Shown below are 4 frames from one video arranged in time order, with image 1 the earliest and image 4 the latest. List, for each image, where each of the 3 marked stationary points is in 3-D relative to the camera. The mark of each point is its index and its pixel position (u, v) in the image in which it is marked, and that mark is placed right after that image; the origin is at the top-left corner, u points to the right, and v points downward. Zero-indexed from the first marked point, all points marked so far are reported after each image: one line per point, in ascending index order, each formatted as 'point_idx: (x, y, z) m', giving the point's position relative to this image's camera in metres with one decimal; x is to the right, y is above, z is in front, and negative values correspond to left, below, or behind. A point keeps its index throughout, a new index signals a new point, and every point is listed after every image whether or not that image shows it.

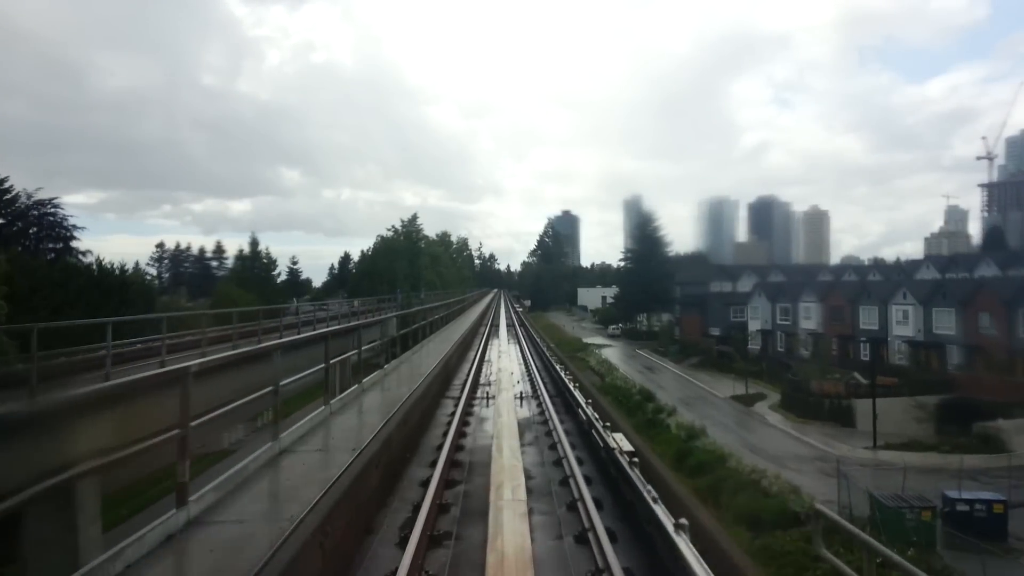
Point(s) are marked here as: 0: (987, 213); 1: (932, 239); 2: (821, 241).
0: (+9.5, +1.5, +12.6) m
1: (+10.5, +1.2, +16.0) m
2: (+9.5, +1.5, +19.6) m
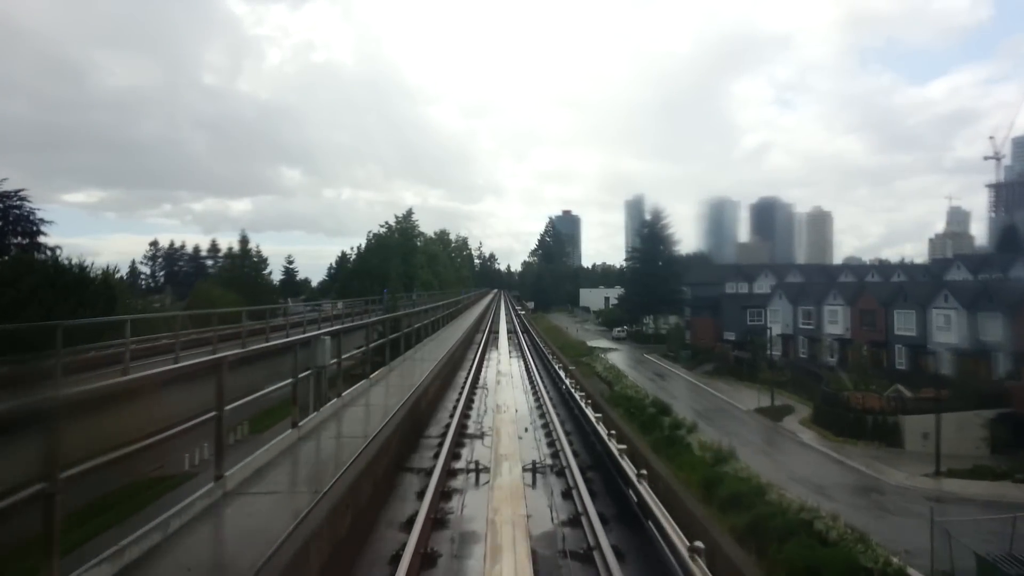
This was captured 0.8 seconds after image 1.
0: (+9.5, +1.5, +12.2) m
1: (+10.6, +1.2, +15.6) m
2: (+9.6, +1.4, +19.2) m
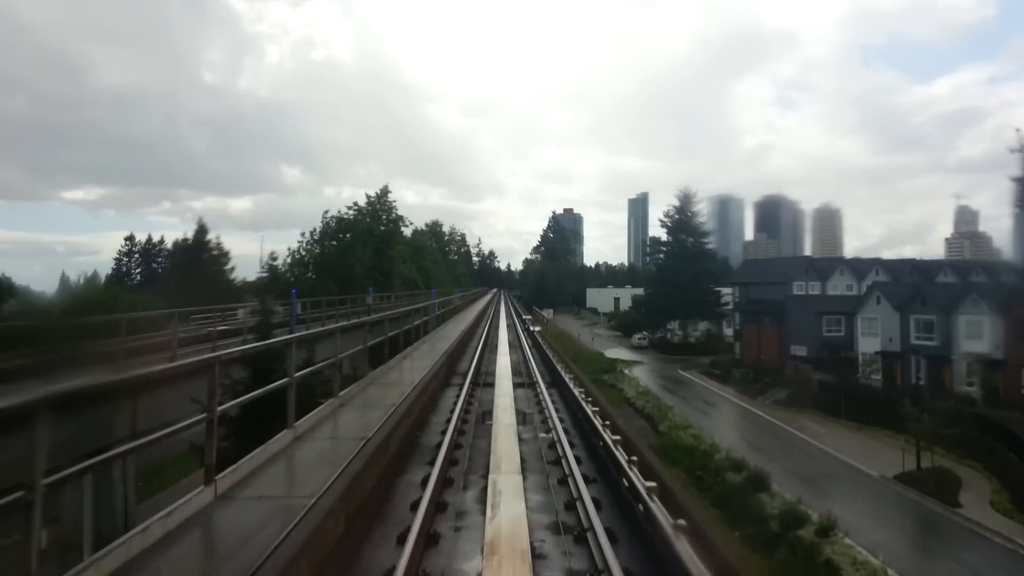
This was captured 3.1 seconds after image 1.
0: (+9.5, +1.4, +10.9) m
1: (+10.6, +1.2, +14.3) m
2: (+9.6, +1.4, +17.9) m
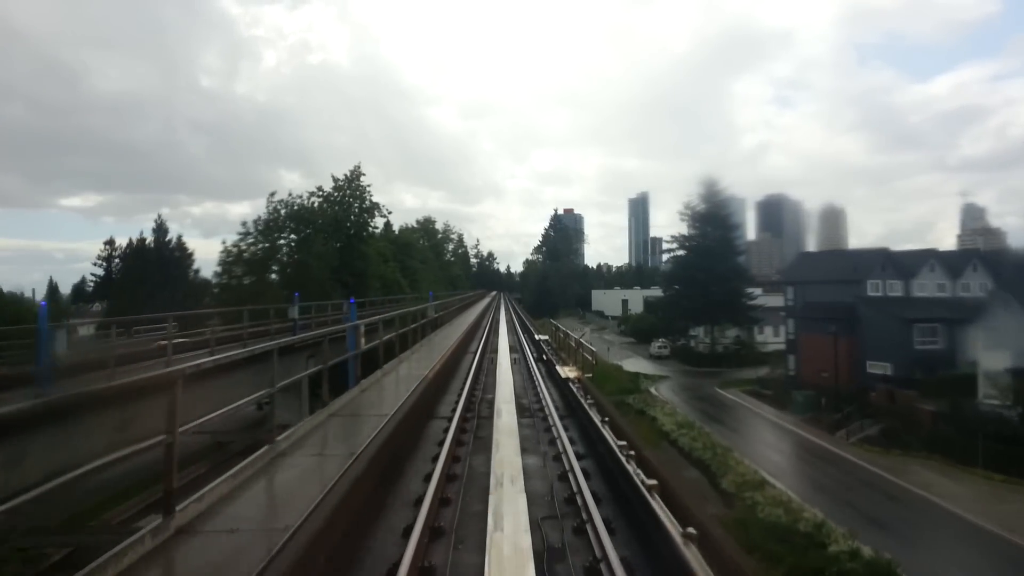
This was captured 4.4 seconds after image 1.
0: (+9.5, +1.5, +10.0) m
1: (+10.6, +1.2, +13.3) m
2: (+9.6, +1.4, +17.0) m
